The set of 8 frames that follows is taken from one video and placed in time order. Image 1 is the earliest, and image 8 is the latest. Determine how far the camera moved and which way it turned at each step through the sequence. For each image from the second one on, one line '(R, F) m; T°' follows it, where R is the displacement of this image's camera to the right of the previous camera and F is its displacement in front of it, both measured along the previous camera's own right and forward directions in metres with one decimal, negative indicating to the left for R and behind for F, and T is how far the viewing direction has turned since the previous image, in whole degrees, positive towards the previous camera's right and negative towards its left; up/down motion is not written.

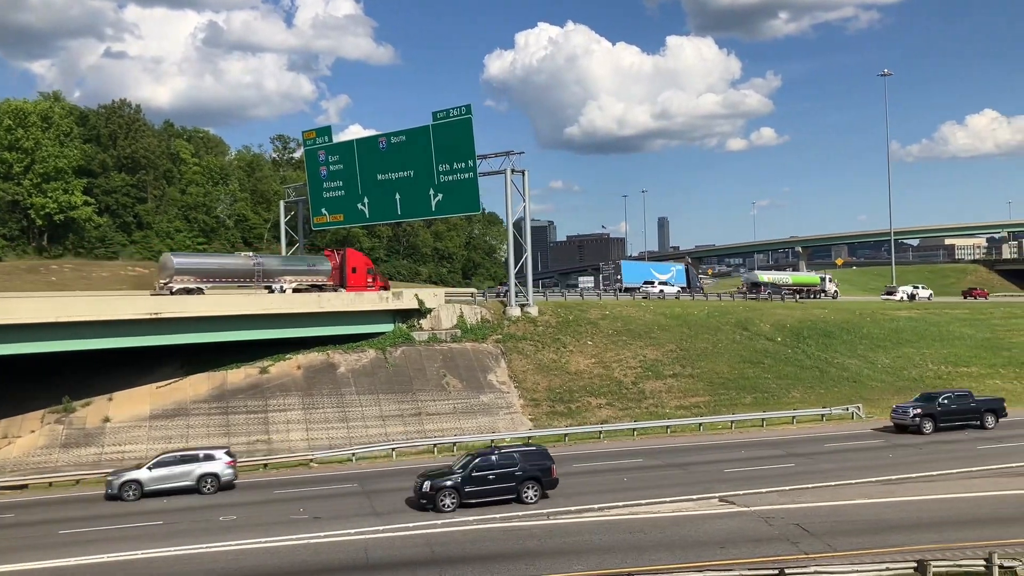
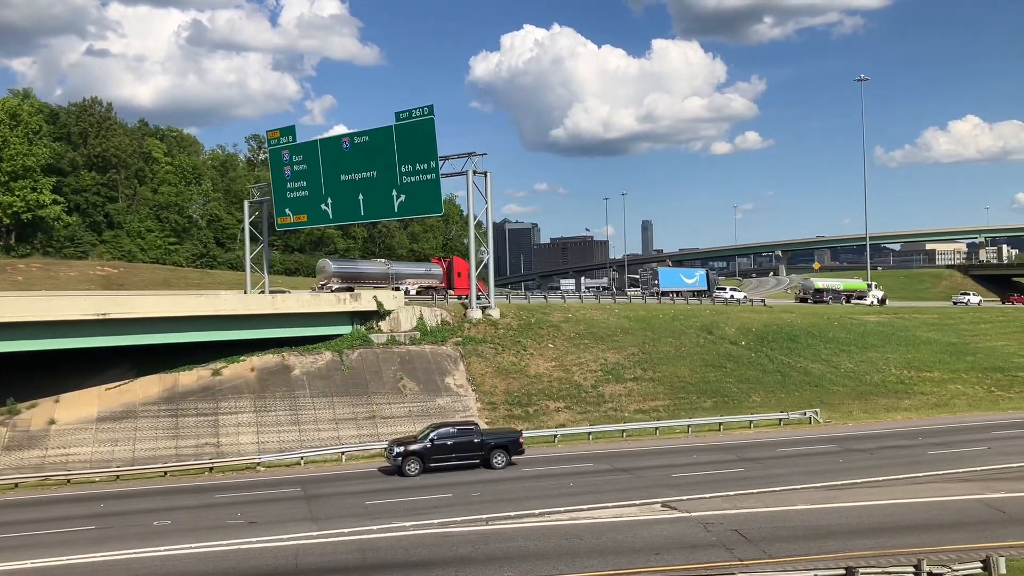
(+1.0, +0.2) m; +1°
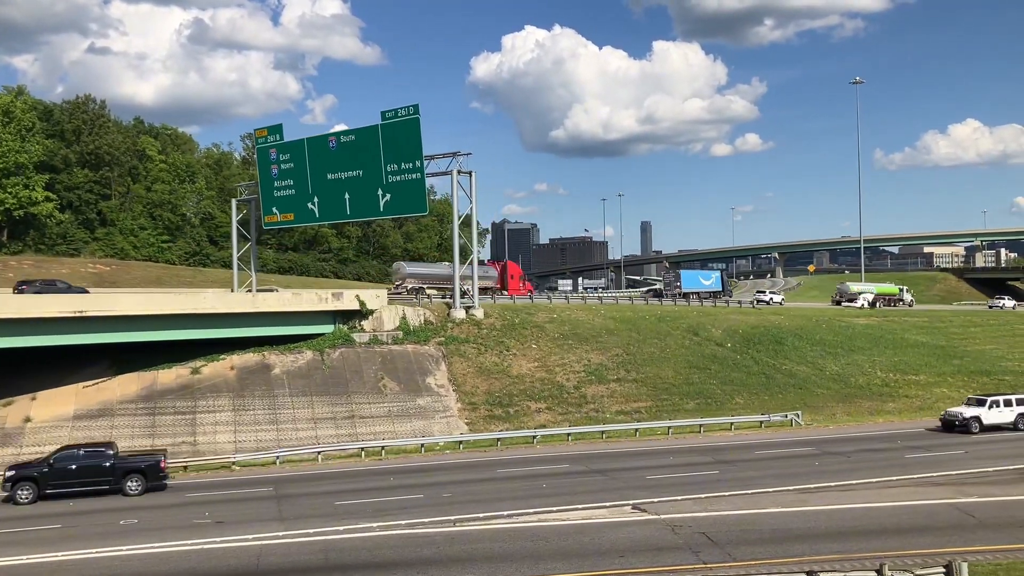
(+0.7, +0.1) m; 0°
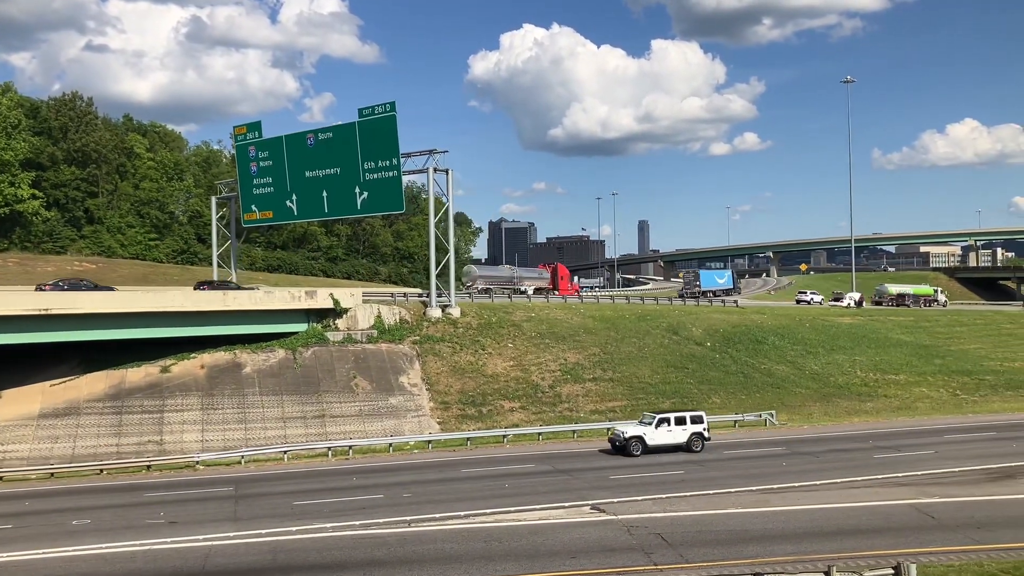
(+0.9, +0.2) m; 0°
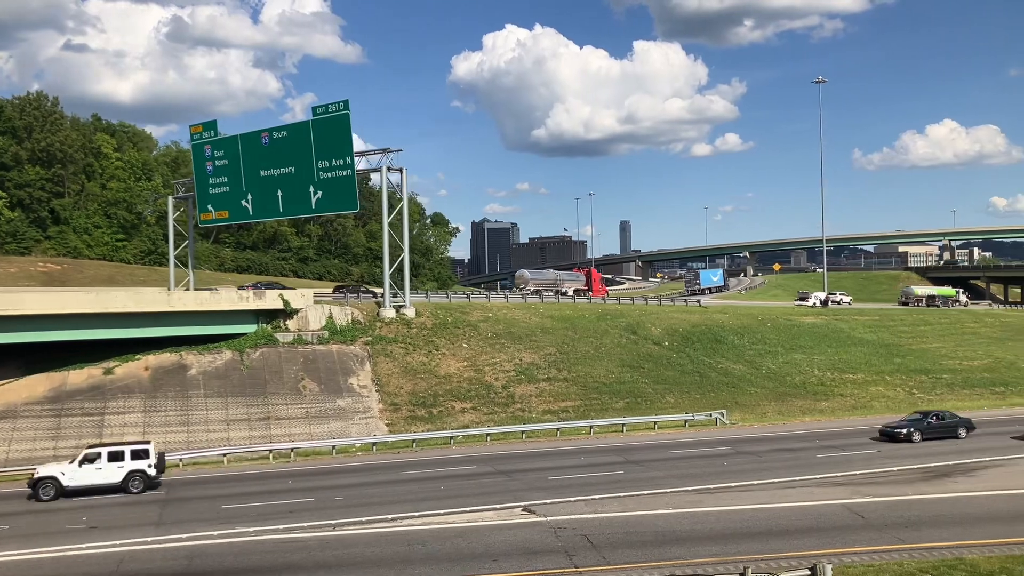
(+1.2, +0.3) m; +1°
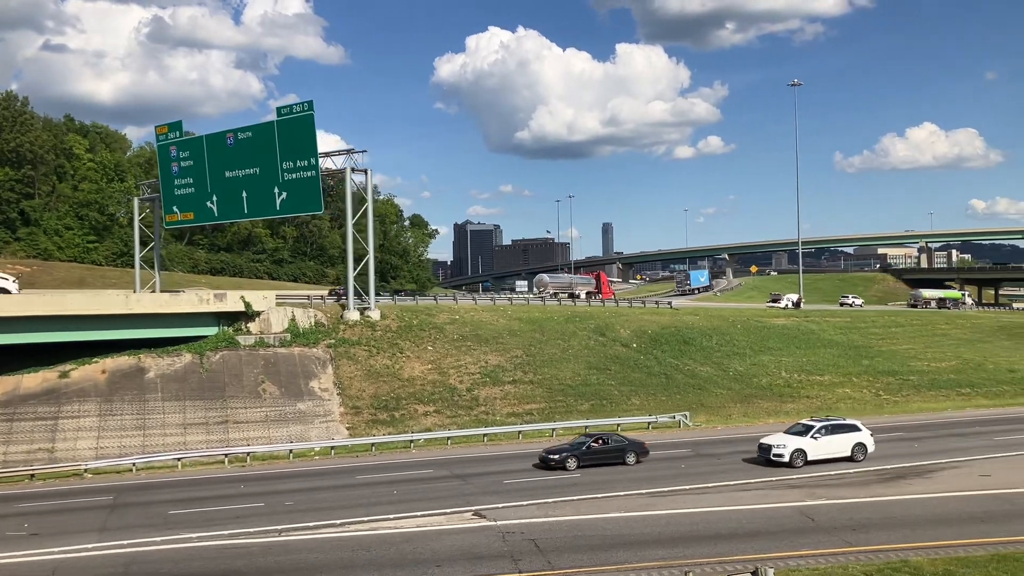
(+0.7, +0.2) m; +1°
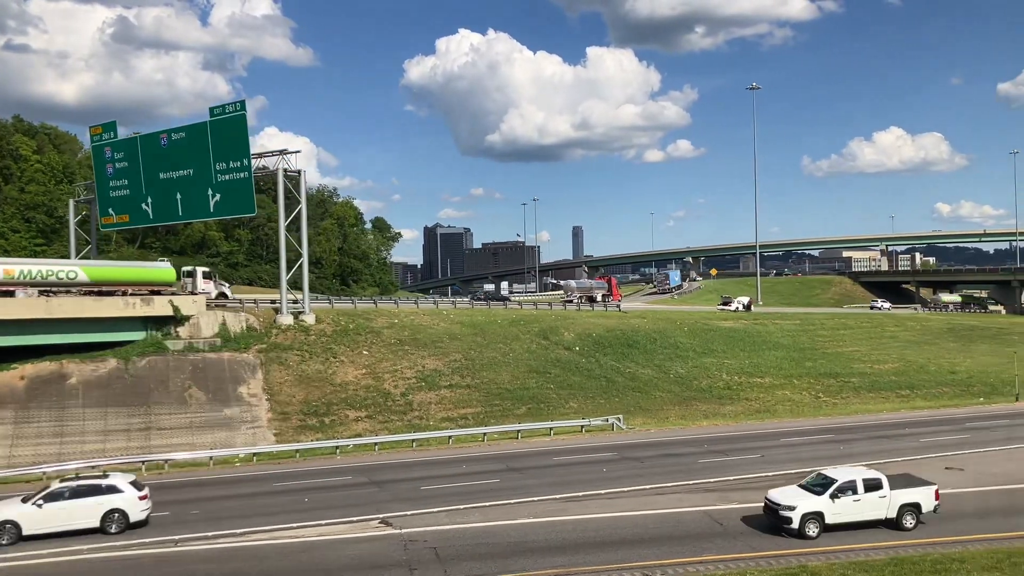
(+1.4, +0.3) m; +2°
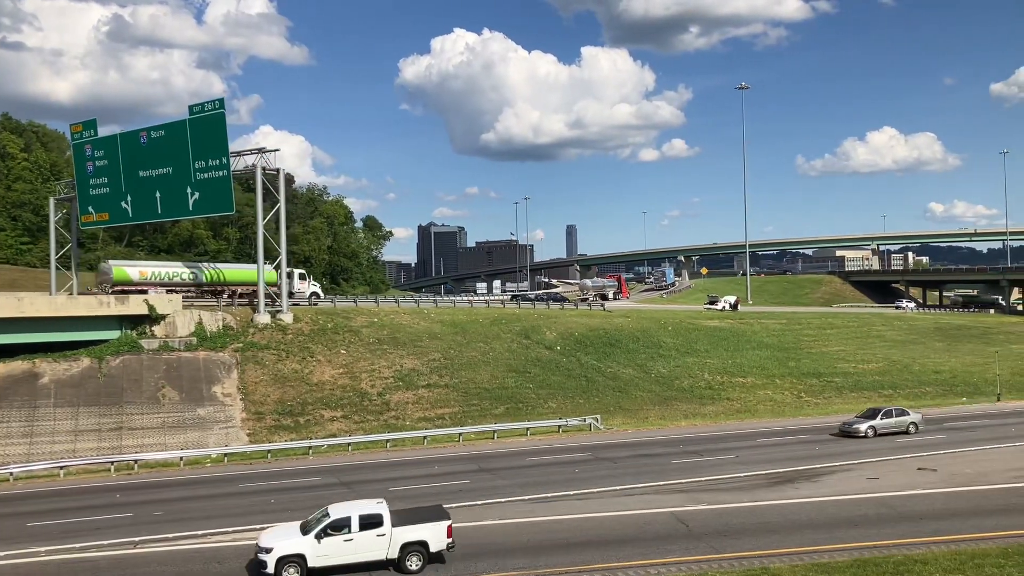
(+0.6, +0.2) m; 0°
